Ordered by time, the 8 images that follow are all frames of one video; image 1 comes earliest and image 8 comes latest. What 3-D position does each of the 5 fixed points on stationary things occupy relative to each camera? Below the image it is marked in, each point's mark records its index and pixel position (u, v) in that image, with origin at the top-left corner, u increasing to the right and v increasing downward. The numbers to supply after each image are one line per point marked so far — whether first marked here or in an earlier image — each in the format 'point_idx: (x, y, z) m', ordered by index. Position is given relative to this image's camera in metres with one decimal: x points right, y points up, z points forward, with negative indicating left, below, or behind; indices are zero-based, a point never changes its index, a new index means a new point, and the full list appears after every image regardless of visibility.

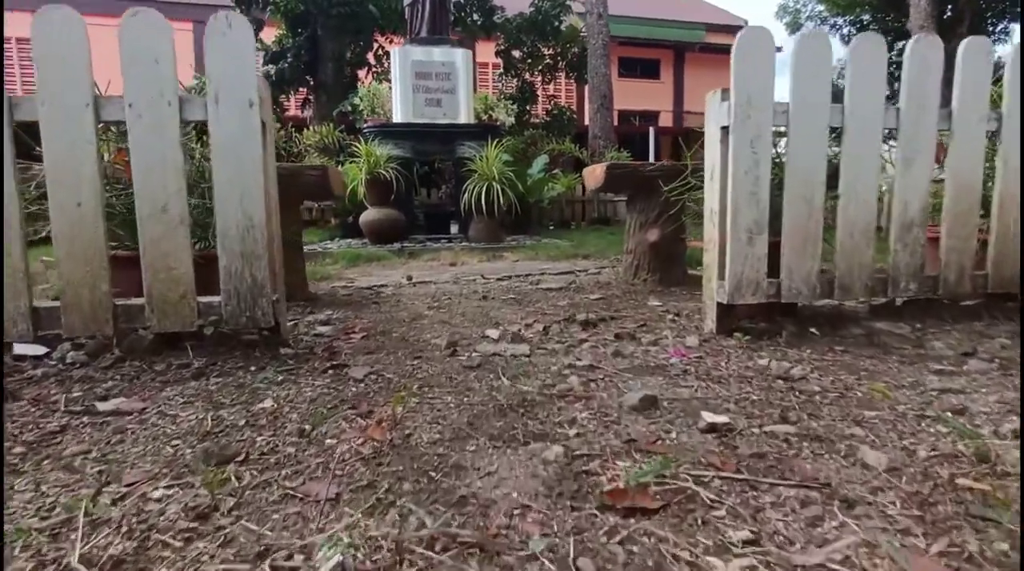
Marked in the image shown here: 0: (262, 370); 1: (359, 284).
0: (-0.8, -0.3, +2.0) m
1: (-1.3, 0.0, +4.9) m
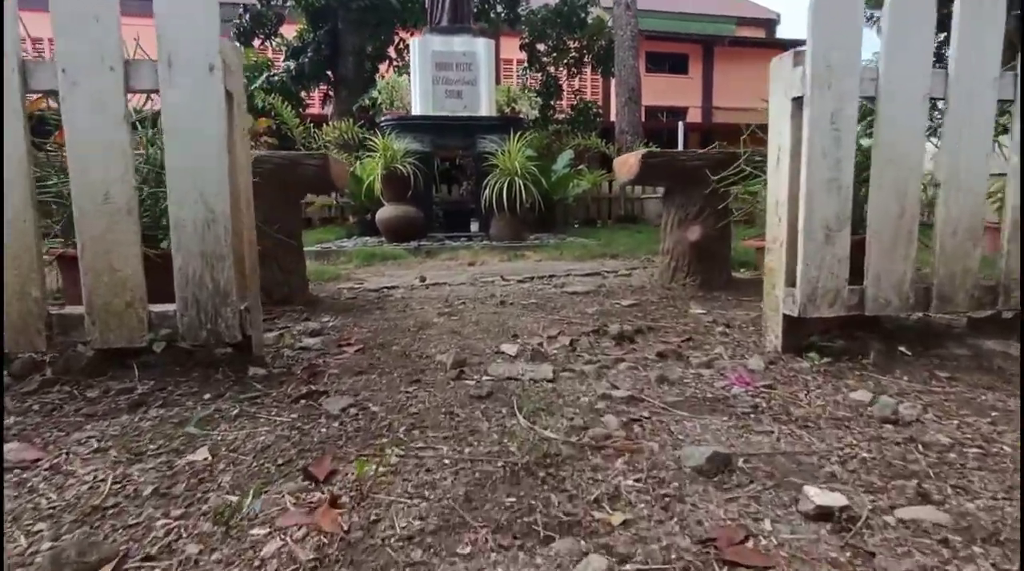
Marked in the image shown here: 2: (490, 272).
0: (-0.8, -0.3, +1.6) m
1: (-1.1, 0.0, +4.5) m
2: (-0.2, +0.1, +5.1) m
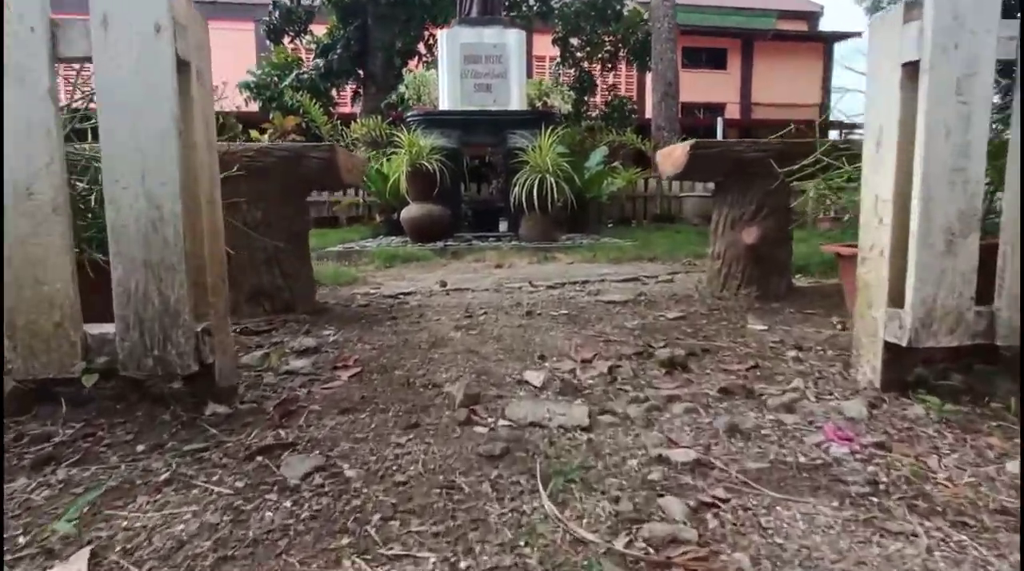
0: (-0.7, -0.3, +1.2) m
1: (-0.9, 0.0, +4.2) m
2: (0.0, +0.1, +4.7) m
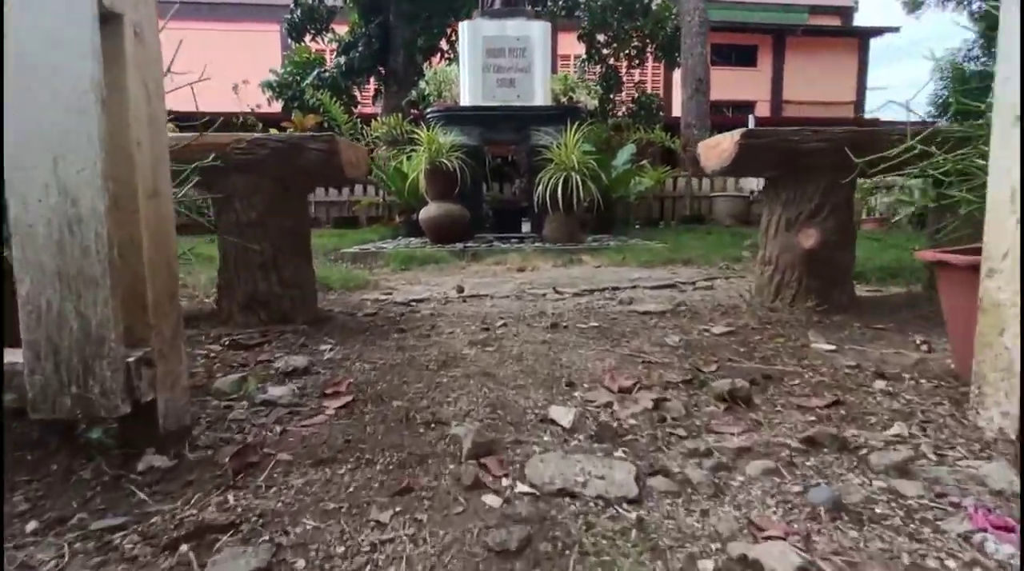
0: (-0.7, -0.4, +0.9) m
1: (-0.7, -0.1, +3.8) m
2: (+0.2, 0.0, +4.3) m
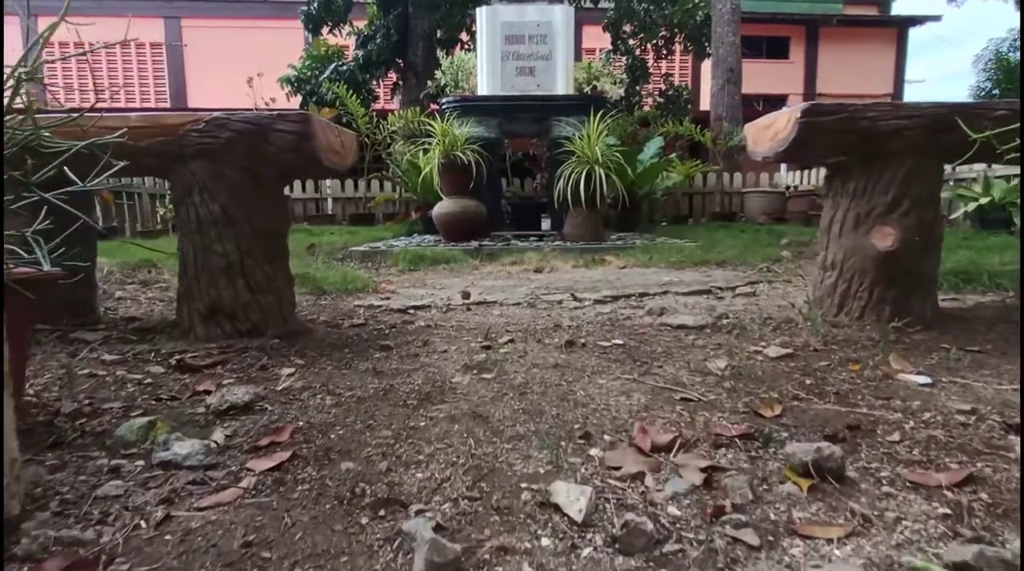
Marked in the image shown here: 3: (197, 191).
0: (-0.8, -0.4, +0.5) m
1: (-0.7, -0.1, +3.4) m
2: (+0.3, 0.0, +3.8) m
3: (-1.2, +0.4, +2.3) m
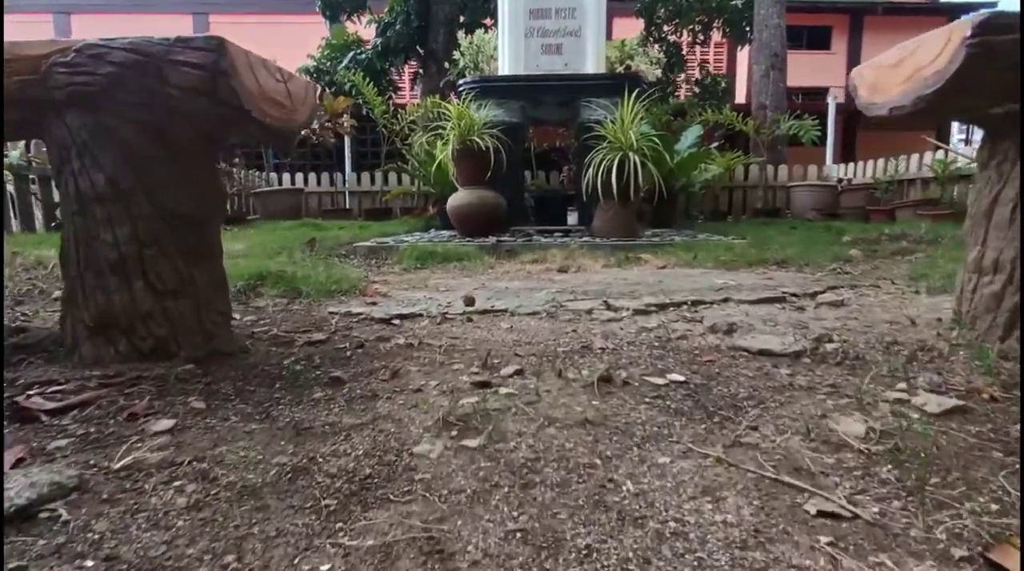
0: (-0.8, -0.4, -0.2) m
1: (-0.6, -0.1, +2.7) m
2: (+0.4, 0.0, +3.1) m
3: (-1.2, +0.4, +1.6) m
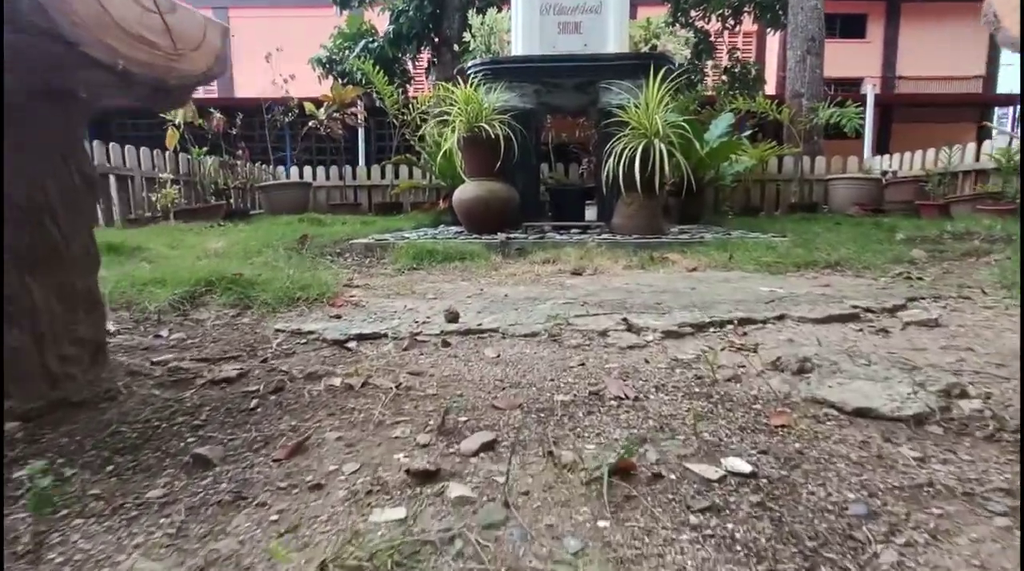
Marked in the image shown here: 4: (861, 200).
0: (-0.9, -0.5, -0.7) m
1: (-0.6, -0.1, +2.2) m
2: (+0.4, -0.1, +2.5) m
3: (-1.3, +0.3, +1.1) m
4: (+4.9, +1.2, +8.3) m
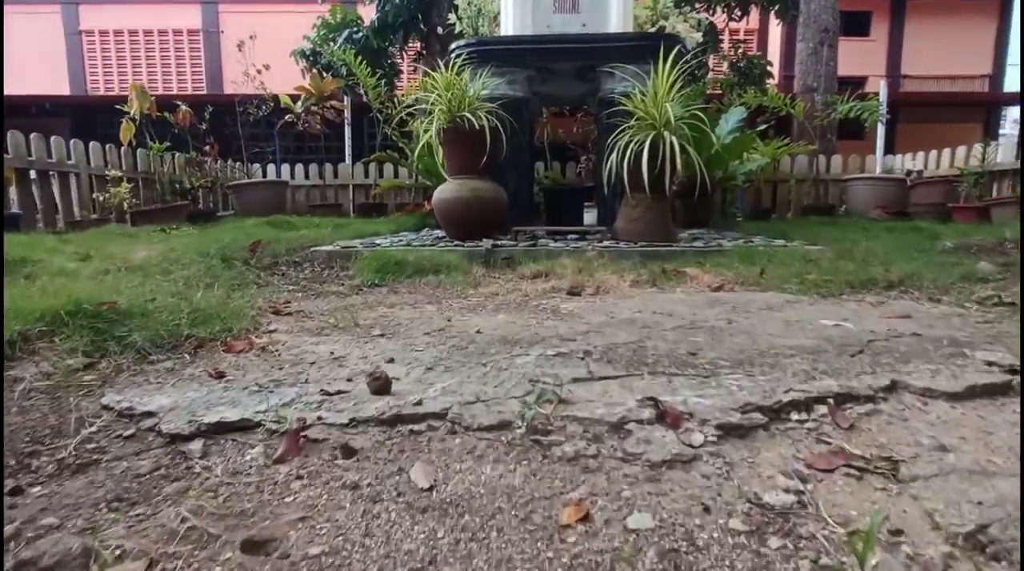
0: (-1.0, -0.6, -1.5) m
1: (-0.7, -0.3, +1.4) m
2: (+0.3, -0.2, +1.8) m
3: (-1.3, +0.2, +0.3) m
4: (+4.8, +1.1, +7.6) m
